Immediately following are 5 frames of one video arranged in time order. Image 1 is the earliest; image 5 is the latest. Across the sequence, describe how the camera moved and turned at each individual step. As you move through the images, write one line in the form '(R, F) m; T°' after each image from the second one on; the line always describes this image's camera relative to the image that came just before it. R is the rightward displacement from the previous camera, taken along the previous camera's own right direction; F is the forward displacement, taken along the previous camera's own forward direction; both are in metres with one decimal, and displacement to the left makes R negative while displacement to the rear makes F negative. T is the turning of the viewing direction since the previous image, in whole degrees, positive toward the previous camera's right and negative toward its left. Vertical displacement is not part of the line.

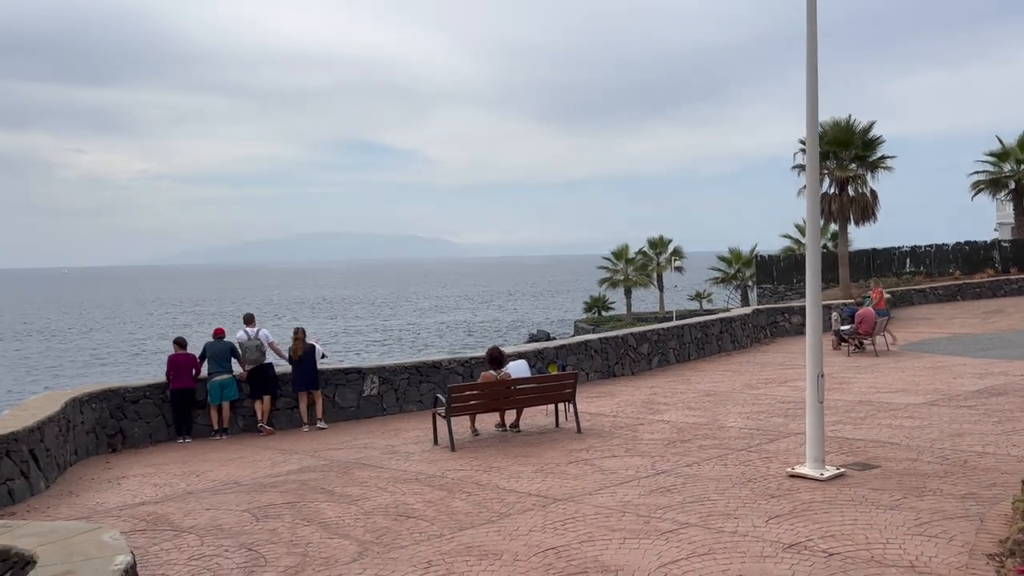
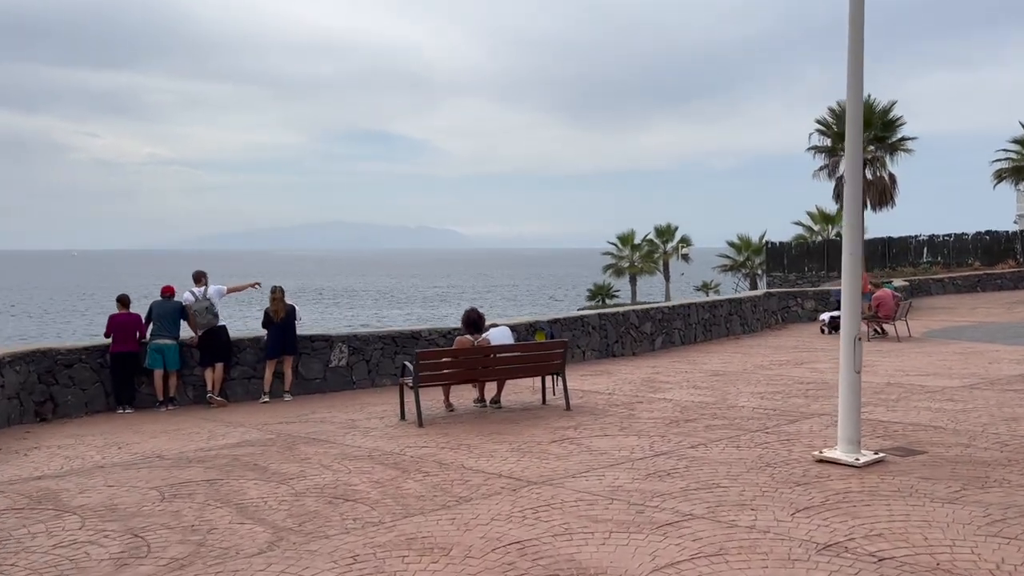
(+0.3, +1.4) m; 0°
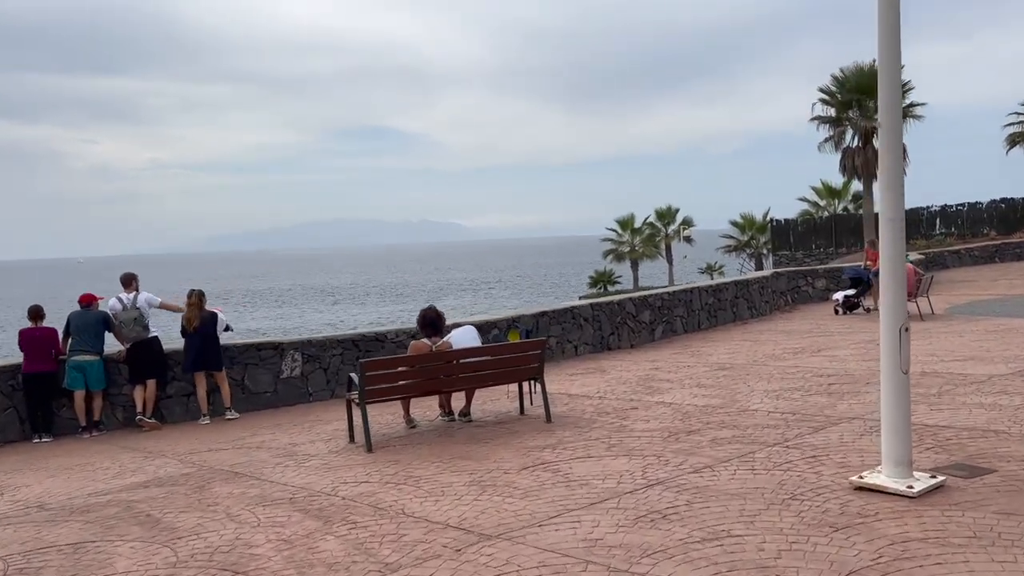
(+0.4, +1.4) m; 0°
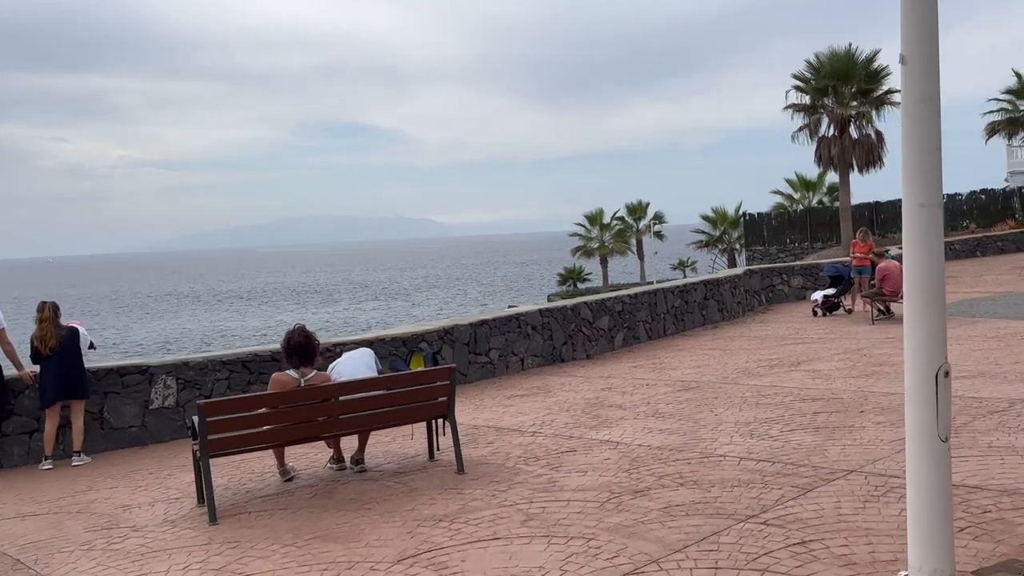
(+0.5, +1.7) m; +2°
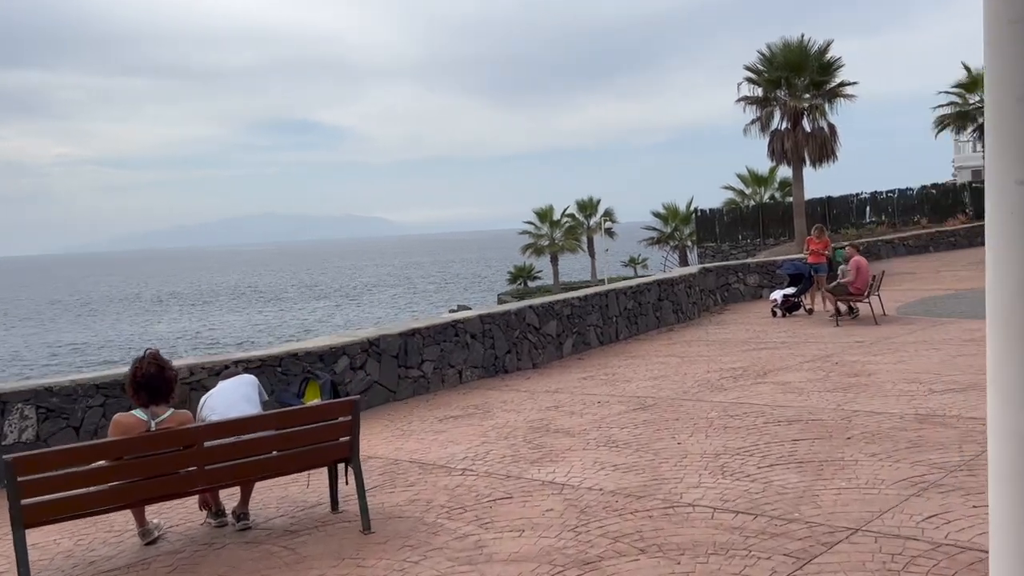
(+0.2, +1.2) m; +3°
